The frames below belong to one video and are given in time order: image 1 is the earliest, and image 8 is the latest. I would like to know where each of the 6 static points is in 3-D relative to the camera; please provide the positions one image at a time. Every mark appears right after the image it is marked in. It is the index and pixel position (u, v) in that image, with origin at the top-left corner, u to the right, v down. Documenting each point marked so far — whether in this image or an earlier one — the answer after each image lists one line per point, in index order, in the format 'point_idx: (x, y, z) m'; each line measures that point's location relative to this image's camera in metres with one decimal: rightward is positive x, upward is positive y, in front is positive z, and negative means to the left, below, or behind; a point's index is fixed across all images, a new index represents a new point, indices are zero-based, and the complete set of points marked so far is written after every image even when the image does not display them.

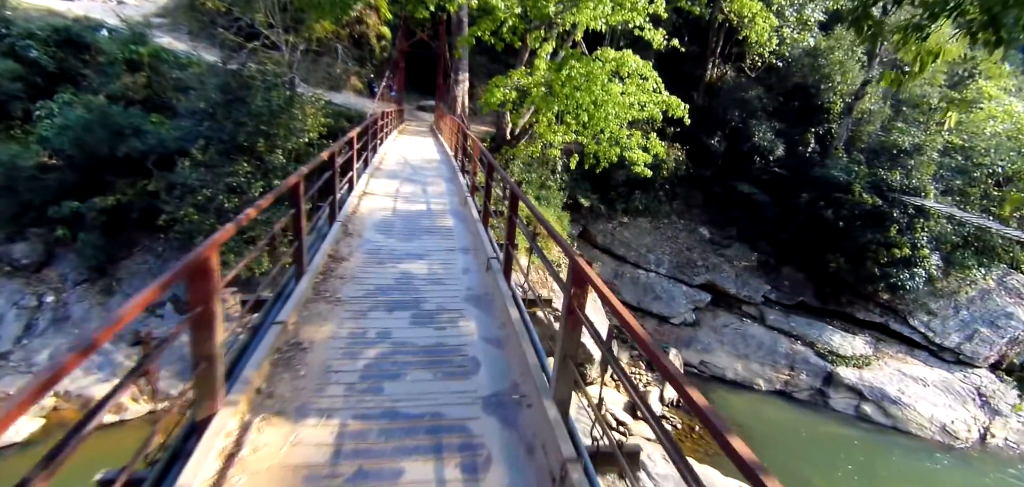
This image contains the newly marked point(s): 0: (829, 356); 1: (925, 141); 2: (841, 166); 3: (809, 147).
0: (+5.7, -2.0, +9.4) m
1: (+8.5, +2.1, +10.3) m
2: (+7.2, +1.7, +10.9) m
3: (+6.8, +2.2, +11.7) m
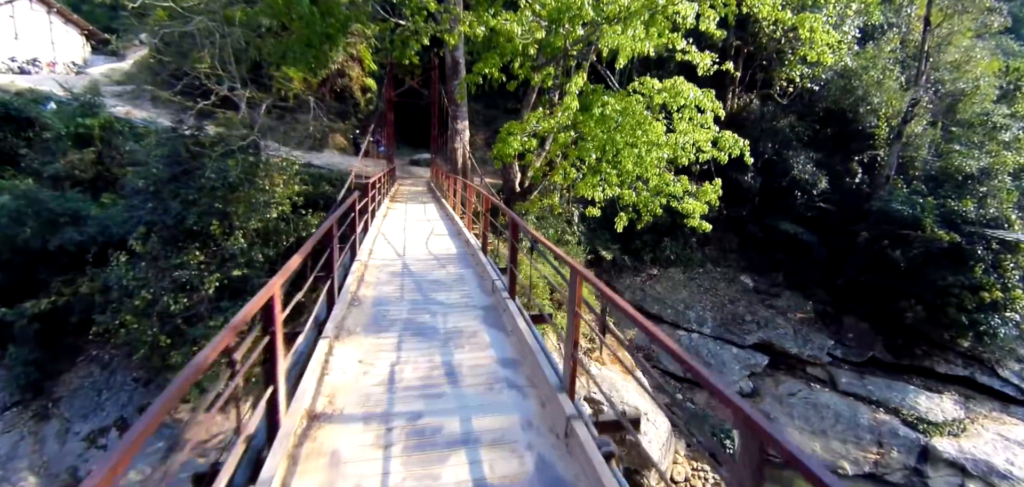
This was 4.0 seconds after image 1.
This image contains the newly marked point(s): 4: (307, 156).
0: (+6.1, -2.8, +7.7) m
1: (+8.7, +1.4, +8.9) m
2: (+7.4, +0.9, +9.5) m
3: (+7.0, +1.3, +10.3) m
4: (-4.5, +1.9, +10.8) m
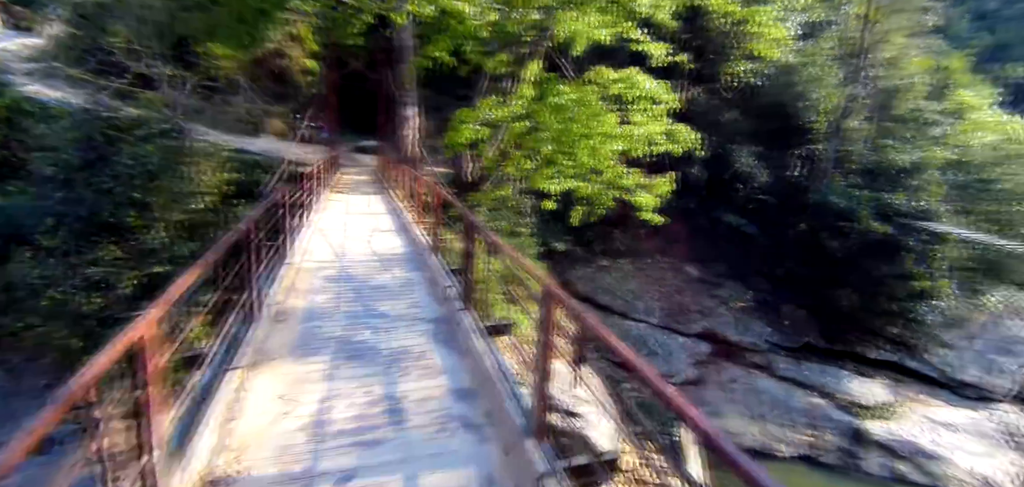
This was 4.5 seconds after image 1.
0: (+5.4, -2.6, +8.1) m
1: (+7.8, +1.6, +9.5) m
2: (+6.5, +1.0, +10.0) m
3: (+6.0, +1.5, +10.7) m
4: (-5.5, +2.1, +10.1) m
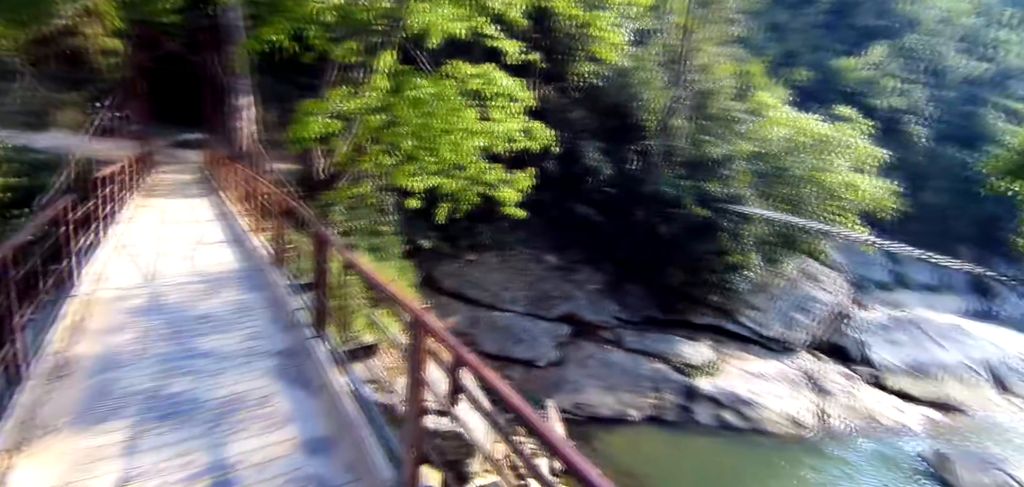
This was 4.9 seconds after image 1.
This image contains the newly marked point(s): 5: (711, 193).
0: (+3.2, -2.3, +9.2) m
1: (+4.9, +2.0, +11.0) m
2: (+3.6, +1.4, +11.2) m
3: (+2.9, +1.9, +11.7) m
4: (-8.0, +1.8, +8.1) m
5: (+4.4, +1.1, +10.8) m
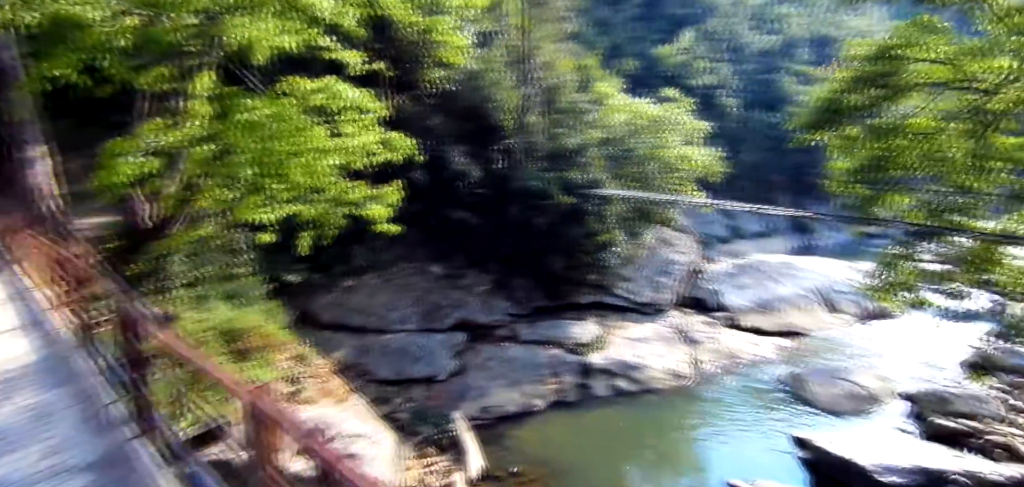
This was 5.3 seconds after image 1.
0: (+1.3, -2.0, +9.6) m
1: (+1.8, +2.5, +11.8) m
2: (+0.5, +1.6, +11.6) m
3: (-0.3, +1.9, +12.0) m
4: (-9.9, +0.1, +5.9) m
5: (+1.5, +1.5, +11.4) m
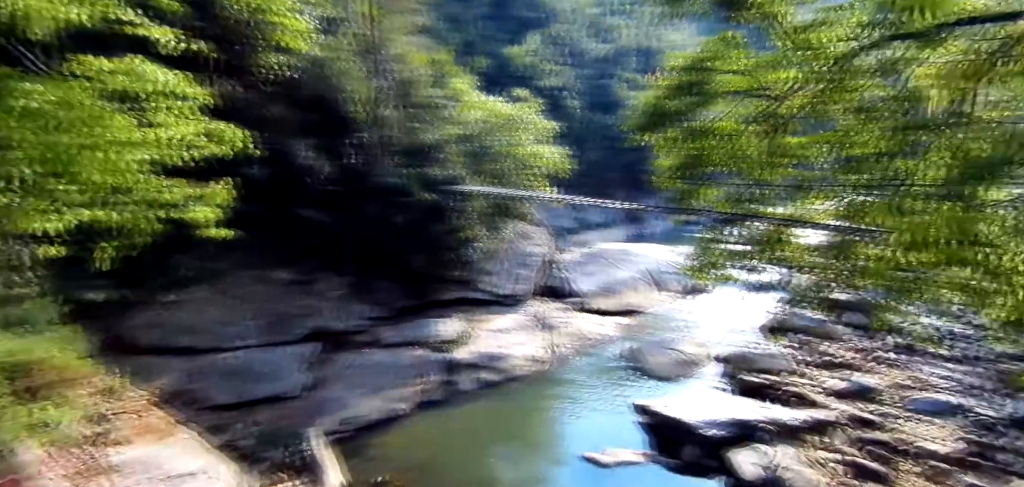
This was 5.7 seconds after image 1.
0: (-1.3, -2.0, +9.6) m
1: (-1.6, +2.5, +11.7) m
2: (-2.7, +1.6, +11.2) m
3: (-3.7, +1.9, +11.4) m
4: (-11.1, -0.3, +2.9) m
5: (-1.8, +1.6, +11.3) m
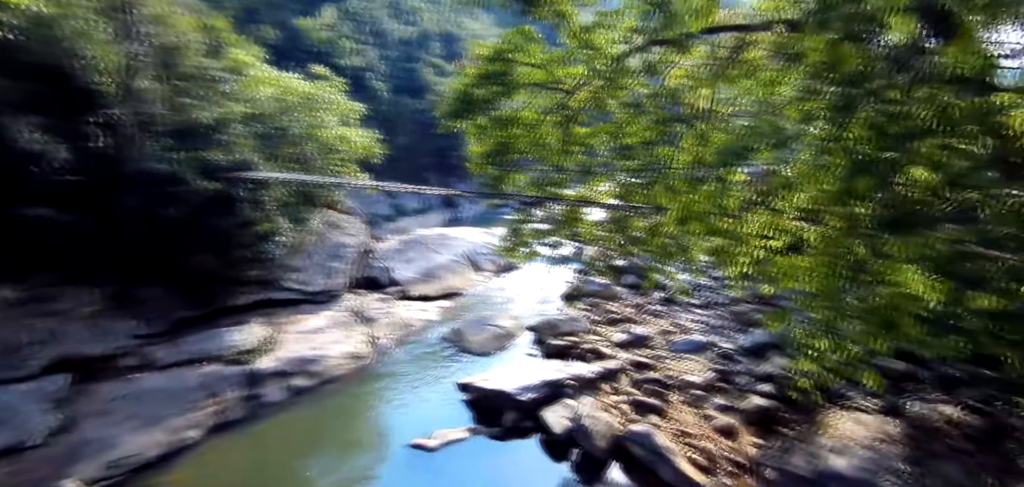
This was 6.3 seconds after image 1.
0: (-4.5, -1.9, +8.5) m
1: (-5.9, +2.6, +10.2) m
2: (-6.7, +1.7, +9.4) m
3: (-7.6, +1.9, +9.2) m
4: (-11.4, -1.0, -1.3) m
5: (-5.8, +1.6, +9.8) m
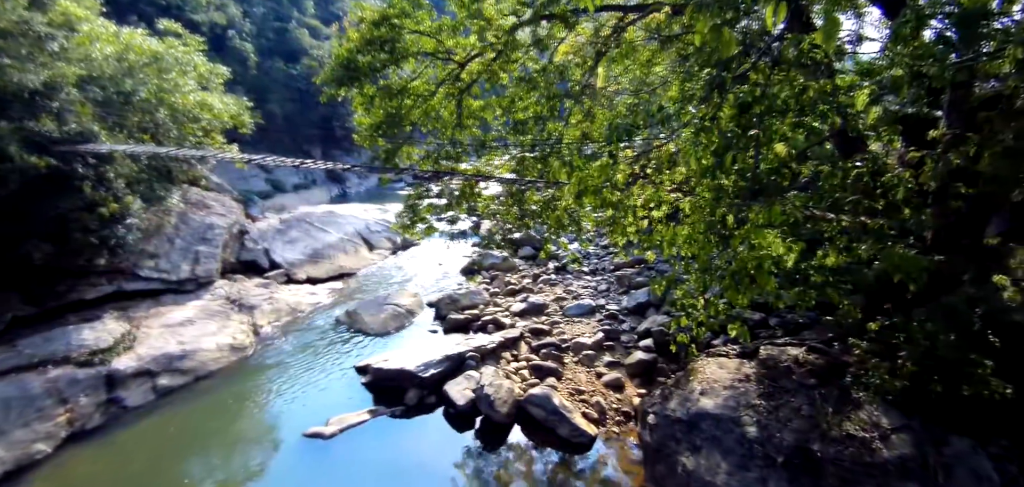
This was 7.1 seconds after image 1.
0: (-6.1, -1.7, +7.4) m
1: (-7.9, +2.9, +8.6) m
2: (-8.5, +1.8, +7.7) m
3: (-9.4, +2.0, +7.3) m
4: (-10.8, -1.5, -3.6) m
5: (-7.7, +1.9, +8.3) m
